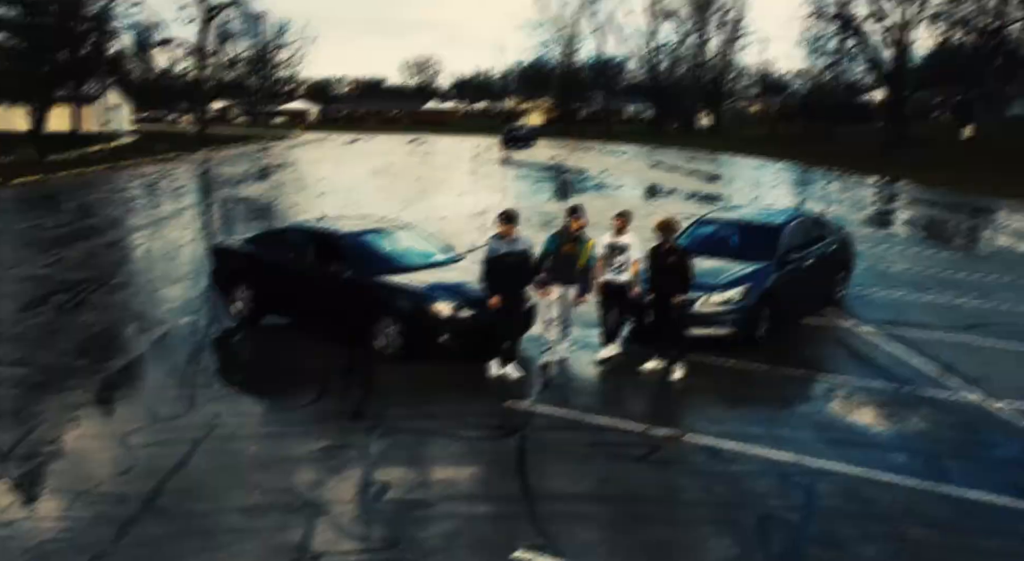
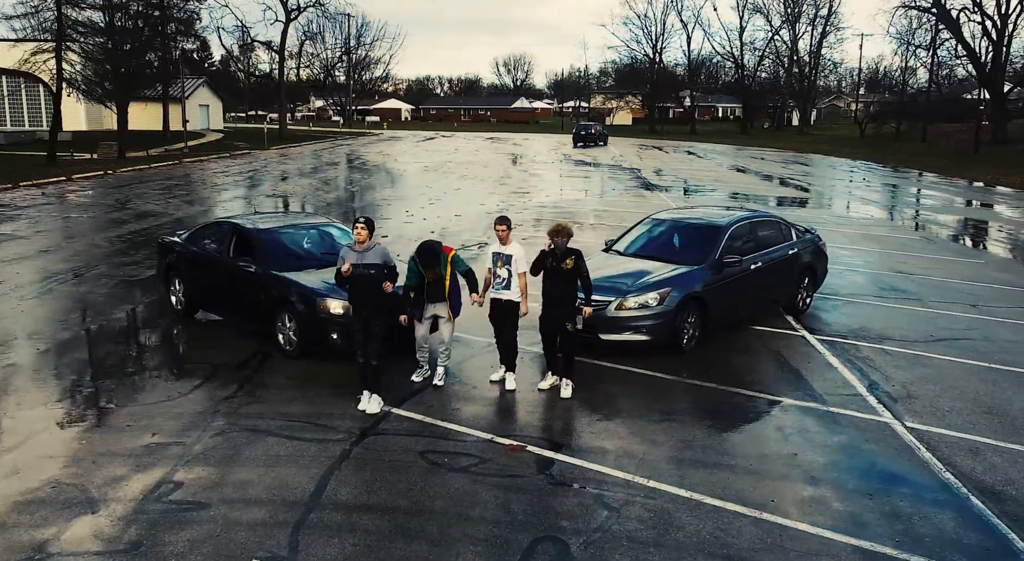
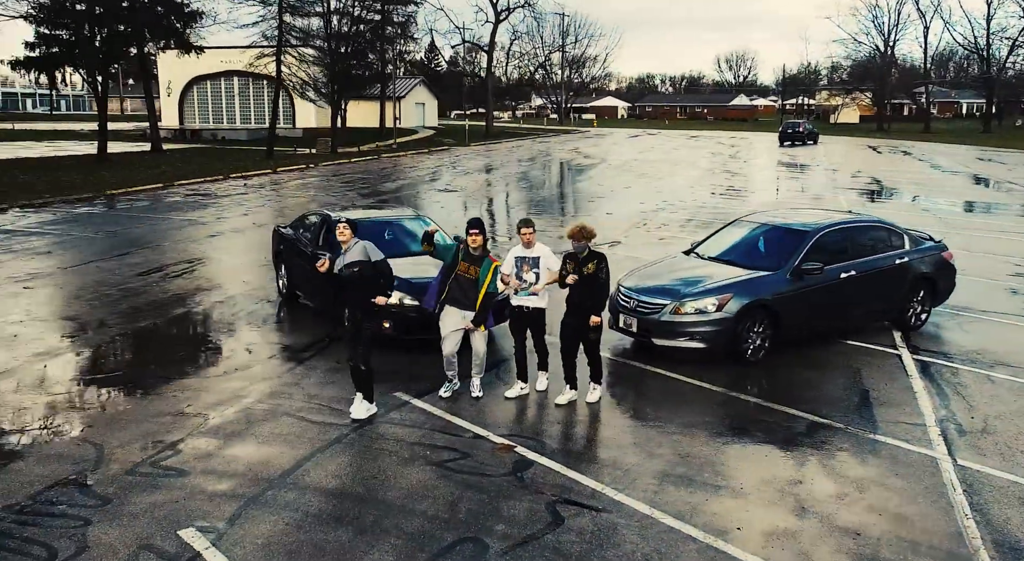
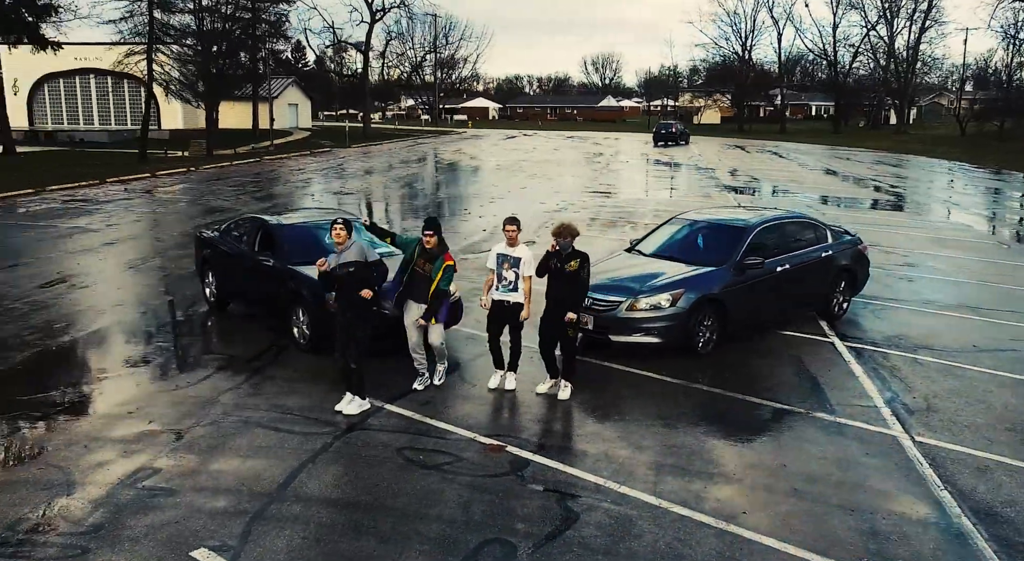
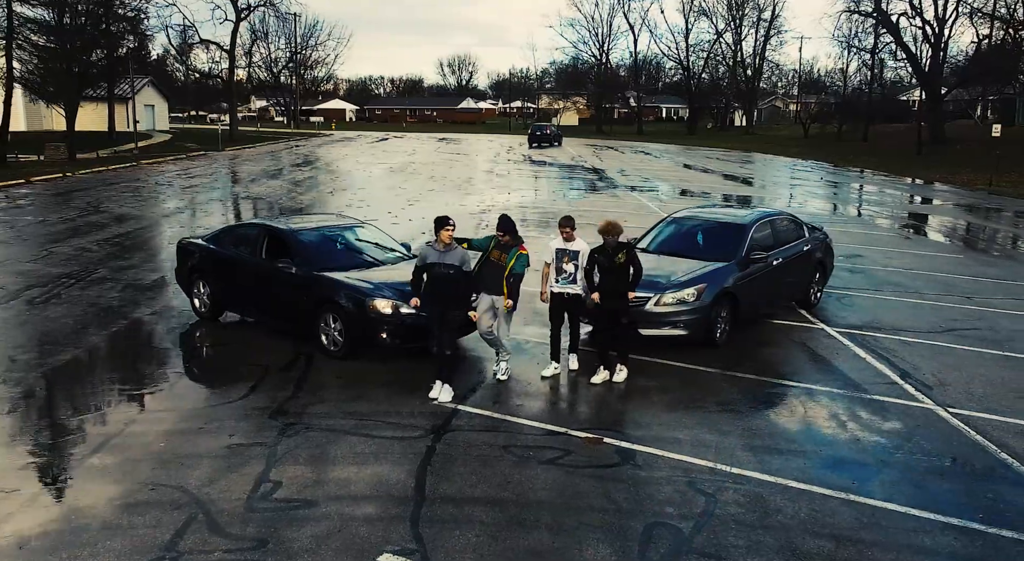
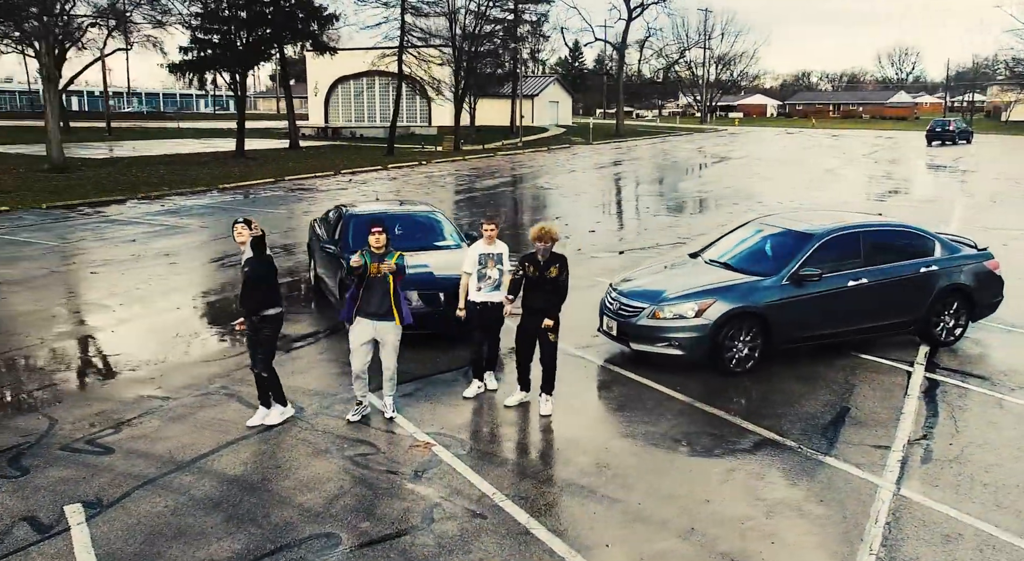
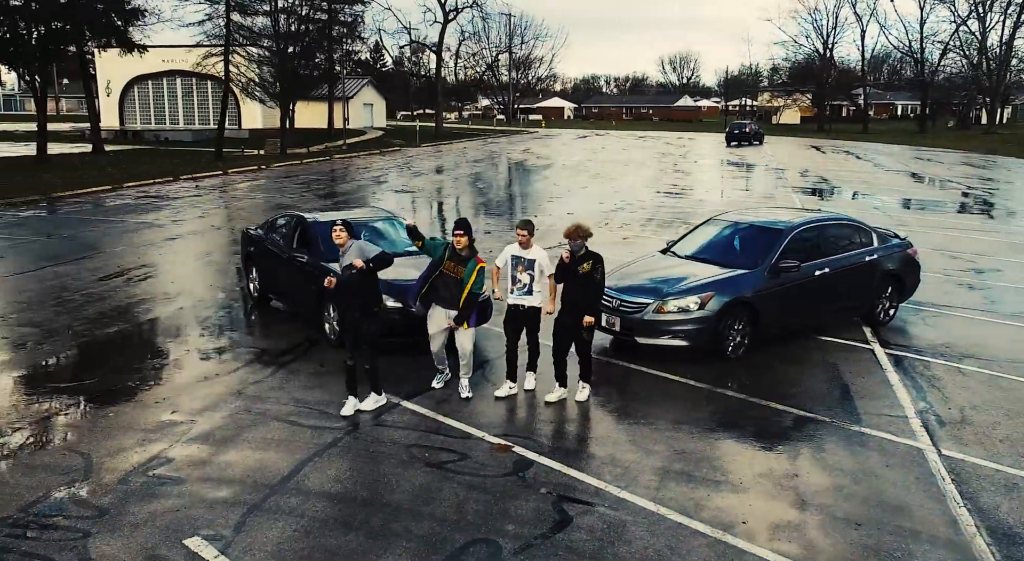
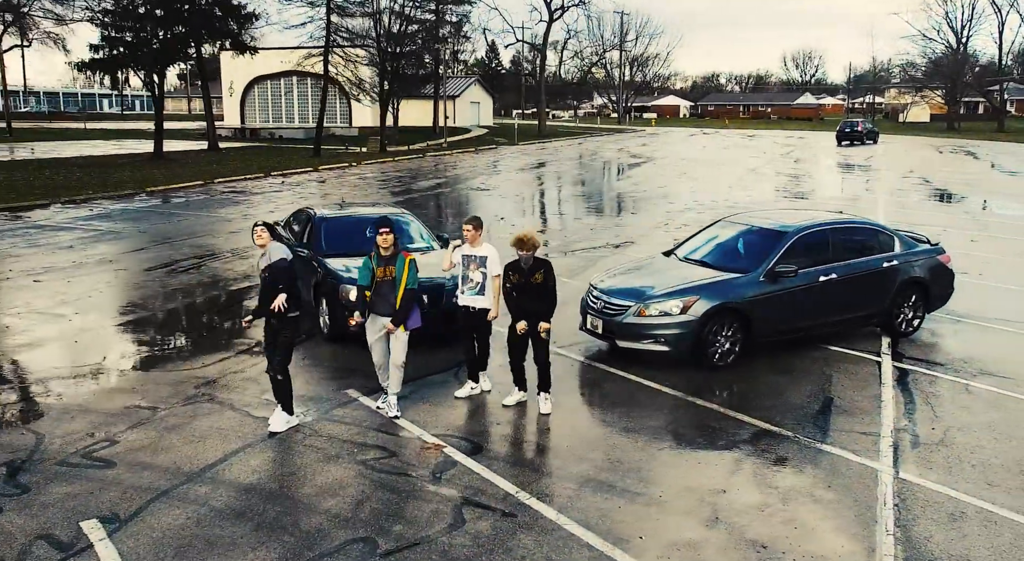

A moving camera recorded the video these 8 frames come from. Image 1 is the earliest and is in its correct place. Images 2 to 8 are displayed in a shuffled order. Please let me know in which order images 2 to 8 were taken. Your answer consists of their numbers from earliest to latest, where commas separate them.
5, 2, 4, 7, 3, 8, 6
